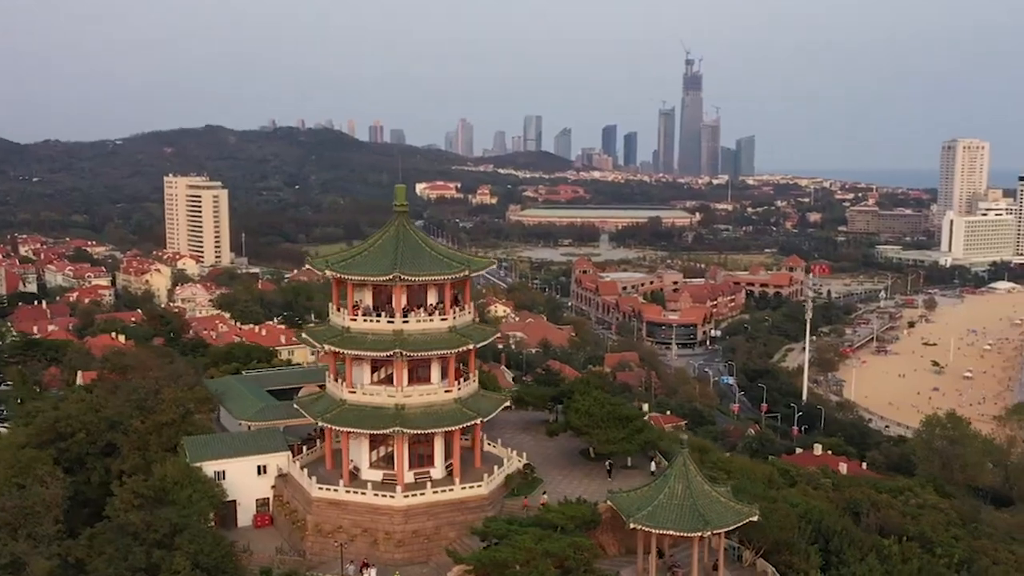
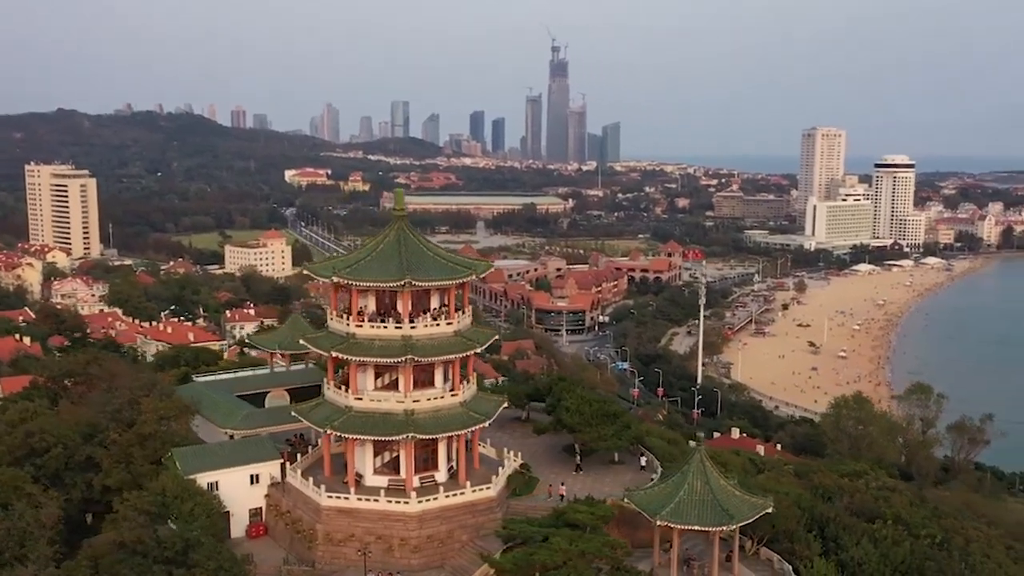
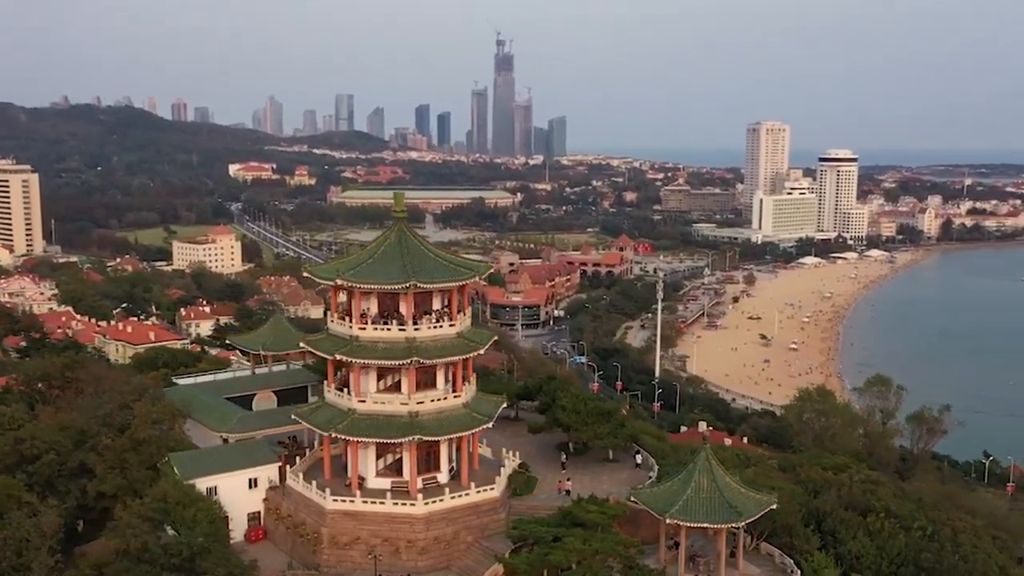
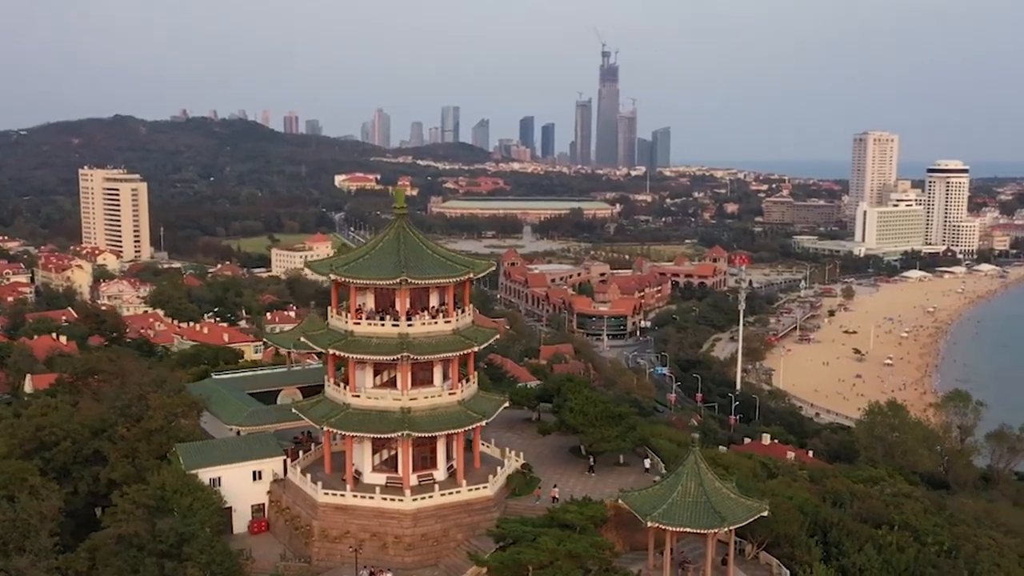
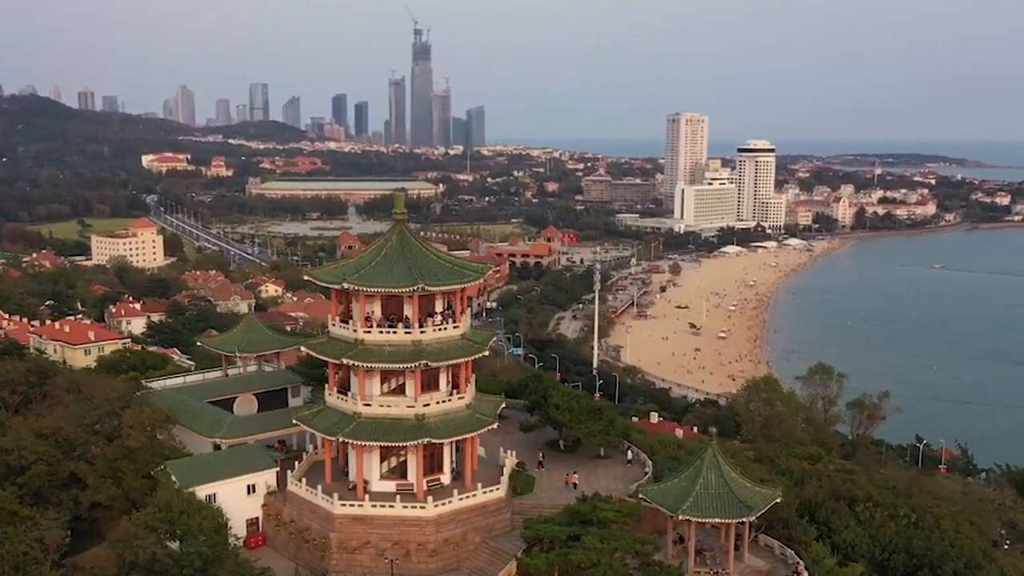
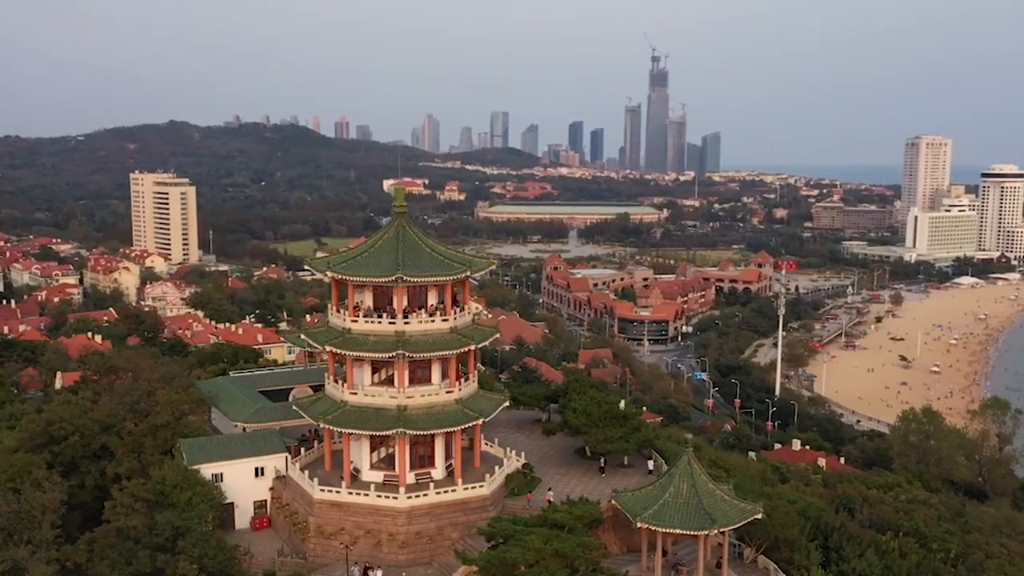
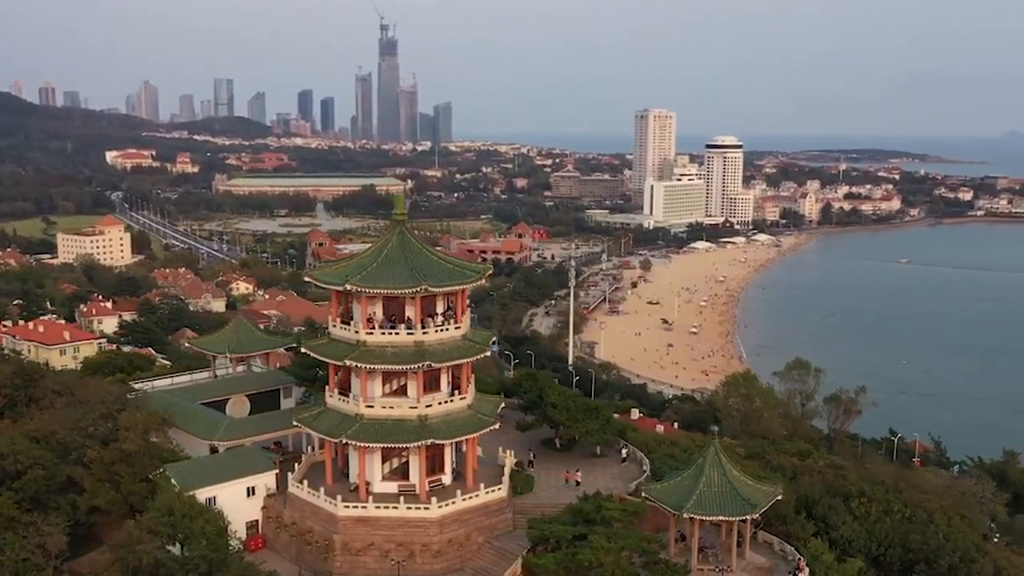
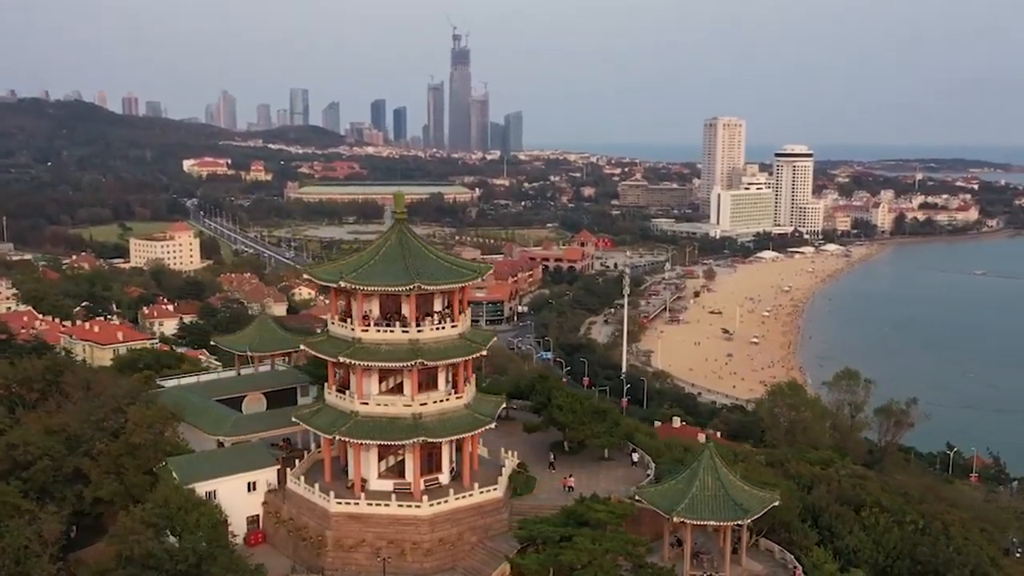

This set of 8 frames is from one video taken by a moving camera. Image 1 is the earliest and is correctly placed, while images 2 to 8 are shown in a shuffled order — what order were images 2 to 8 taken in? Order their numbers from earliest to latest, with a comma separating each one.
6, 4, 2, 3, 8, 5, 7
